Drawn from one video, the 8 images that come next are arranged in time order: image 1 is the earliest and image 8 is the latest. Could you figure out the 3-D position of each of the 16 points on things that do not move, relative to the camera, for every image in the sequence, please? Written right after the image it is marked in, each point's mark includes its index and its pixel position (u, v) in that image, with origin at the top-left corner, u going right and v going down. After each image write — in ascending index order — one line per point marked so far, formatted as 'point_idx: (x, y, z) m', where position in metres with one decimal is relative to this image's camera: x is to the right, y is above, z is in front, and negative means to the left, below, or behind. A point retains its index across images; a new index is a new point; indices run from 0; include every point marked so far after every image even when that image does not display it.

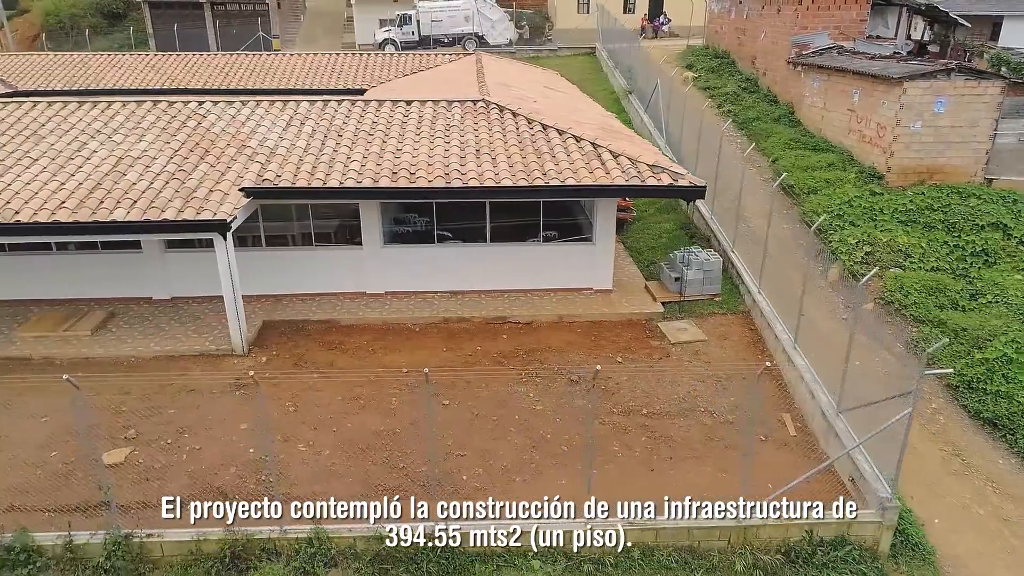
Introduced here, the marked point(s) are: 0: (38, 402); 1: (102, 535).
0: (-5.9, -1.5, +9.2) m
1: (-3.9, -2.4, +7.1) m
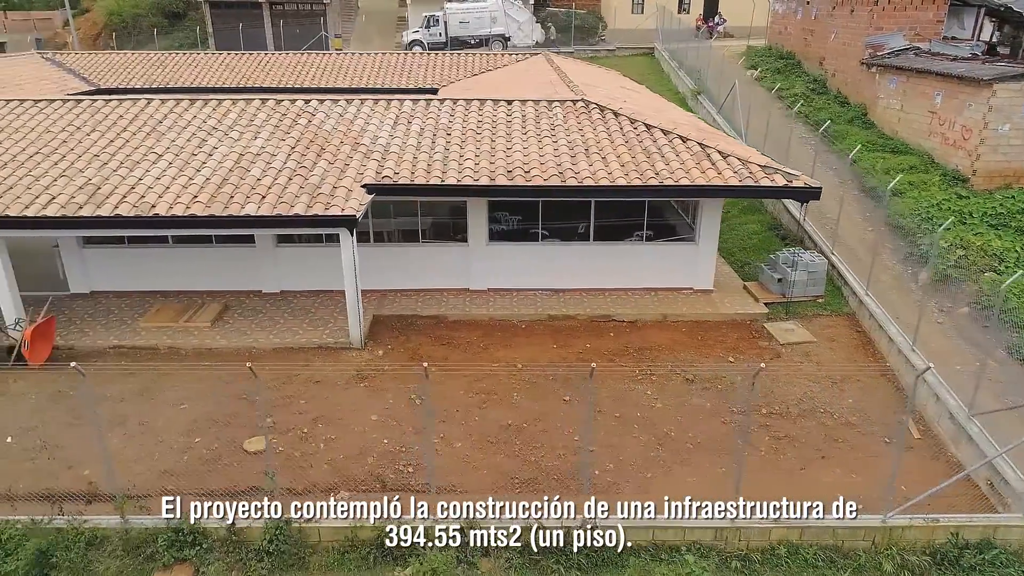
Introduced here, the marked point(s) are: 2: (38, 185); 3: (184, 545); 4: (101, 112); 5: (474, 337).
0: (-4.3, -1.3, +9.5) m
1: (-2.5, -2.3, +7.3) m
2: (-6.6, +1.4, +10.2) m
3: (-3.2, -2.5, +7.1) m
4: (-6.9, +3.0, +12.5) m
5: (-0.6, -0.7, +11.0) m
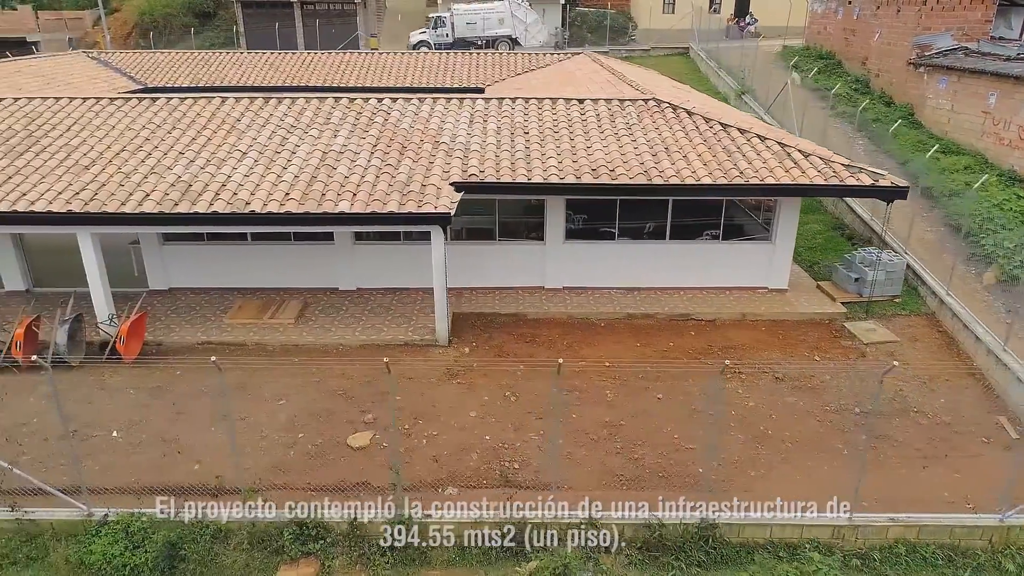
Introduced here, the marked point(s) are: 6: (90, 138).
0: (-3.1, -1.3, +9.6) m
1: (-1.3, -2.3, +7.4) m
2: (-5.4, +1.5, +10.3) m
3: (-2.0, -2.4, +7.2) m
4: (-5.7, +3.0, +12.5) m
5: (+0.7, -0.7, +11.1) m
6: (-6.6, +2.4, +11.6) m
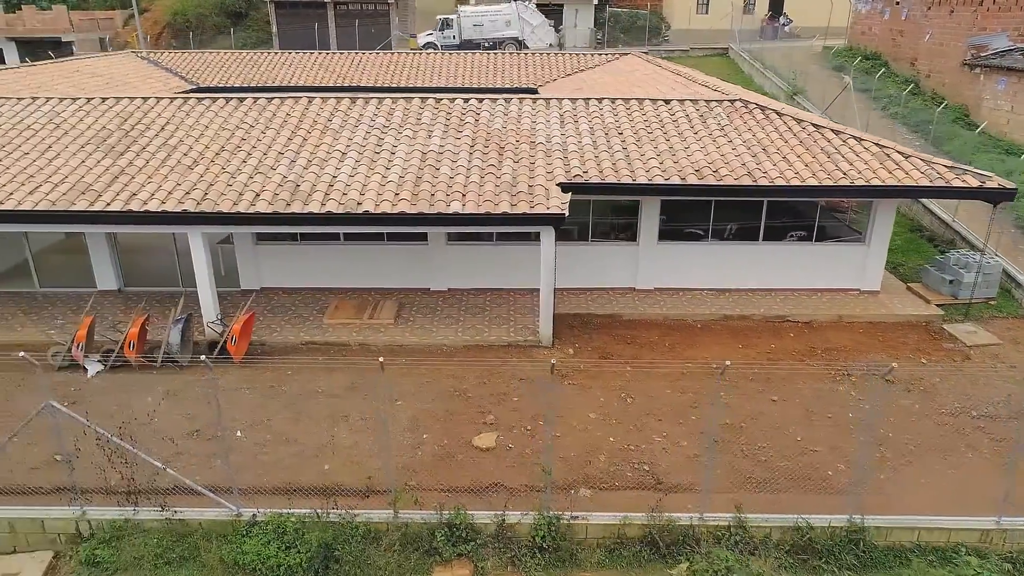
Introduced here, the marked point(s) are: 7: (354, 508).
0: (-1.6, -1.3, +9.6) m
1: (+0.2, -2.3, +7.4) m
2: (-3.9, +1.5, +10.3) m
3: (-0.5, -2.4, +7.2) m
4: (-4.1, +3.0, +12.6) m
5: (+2.2, -0.7, +11.0) m
6: (-5.1, +2.4, +11.6) m
7: (-1.6, -2.2, +7.4) m
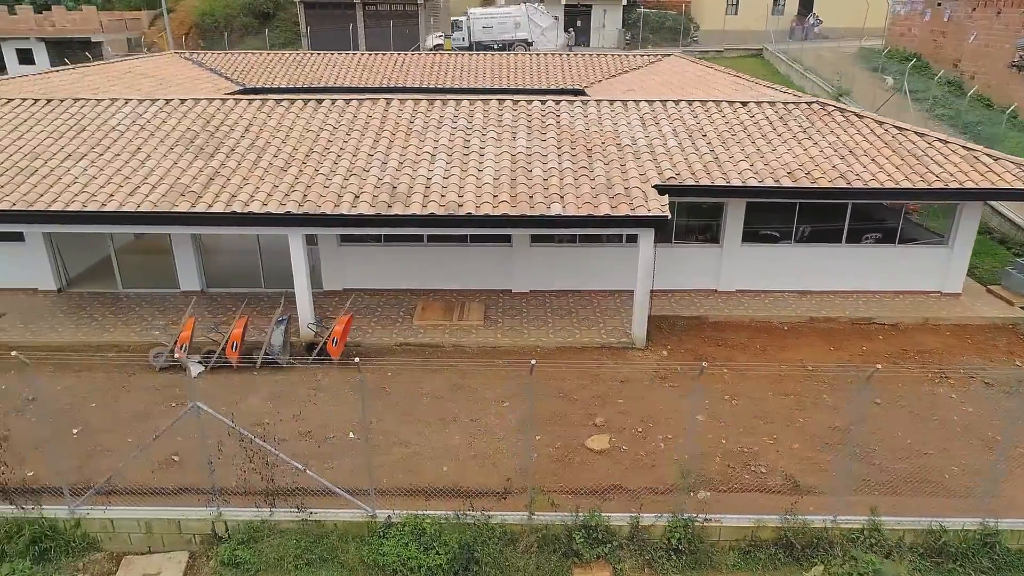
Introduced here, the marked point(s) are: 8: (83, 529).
0: (-0.3, -1.3, +9.6) m
1: (+1.5, -2.3, +7.4) m
2: (-2.5, +1.5, +10.3) m
3: (+0.8, -2.5, +7.2) m
4: (-2.8, +3.0, +12.6) m
5: (+3.5, -0.8, +11.1) m
6: (-3.8, +2.3, +11.6) m
7: (-0.2, -2.2, +7.4) m
8: (-4.3, -2.4, +7.3) m
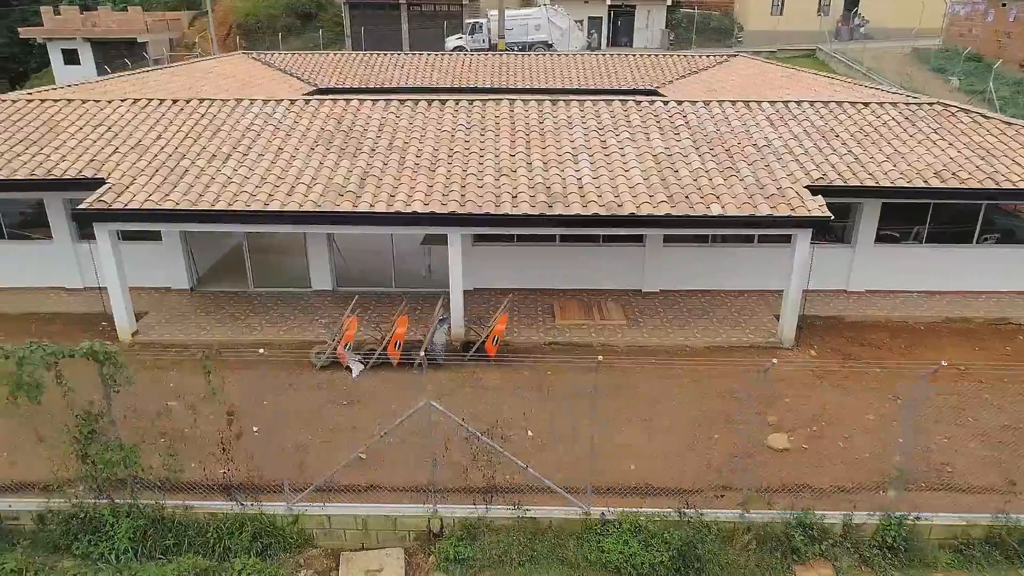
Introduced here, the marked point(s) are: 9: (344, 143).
0: (+1.9, -1.3, +9.6) m
1: (+3.7, -2.3, +7.4) m
2: (-0.4, +1.5, +10.4) m
3: (+2.9, -2.5, +7.2) m
4: (-0.6, +3.0, +12.7) m
5: (+5.7, -0.8, +11.1) m
6: (-1.6, +2.3, +11.7) m
7: (+1.9, -2.2, +7.5) m
8: (-2.1, -2.4, +7.3) m
9: (-2.7, +2.3, +11.6) m
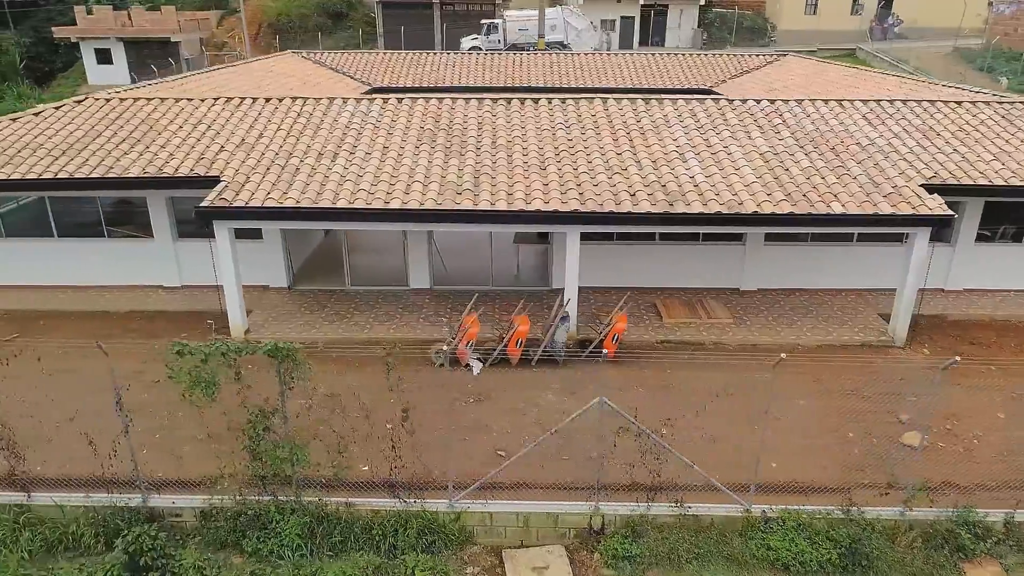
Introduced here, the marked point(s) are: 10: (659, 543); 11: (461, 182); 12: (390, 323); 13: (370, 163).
0: (+3.5, -1.3, +9.6) m
1: (+5.3, -2.3, +7.4) m
2: (+1.3, +1.5, +10.4) m
3: (+4.6, -2.4, +7.2) m
4: (+1.0, +3.1, +12.7) m
5: (+7.3, -0.7, +11.1) m
6: (0.0, +2.4, +11.7) m
7: (+3.5, -2.2, +7.5) m
8: (-0.5, -2.3, +7.4) m
9: (-1.0, +2.3, +11.6) m
10: (+1.4, -2.5, +7.2) m
11: (-0.7, +1.5, +10.5) m
12: (-1.9, -0.5, +11.2) m
13: (-2.1, +1.9, +11.0) m
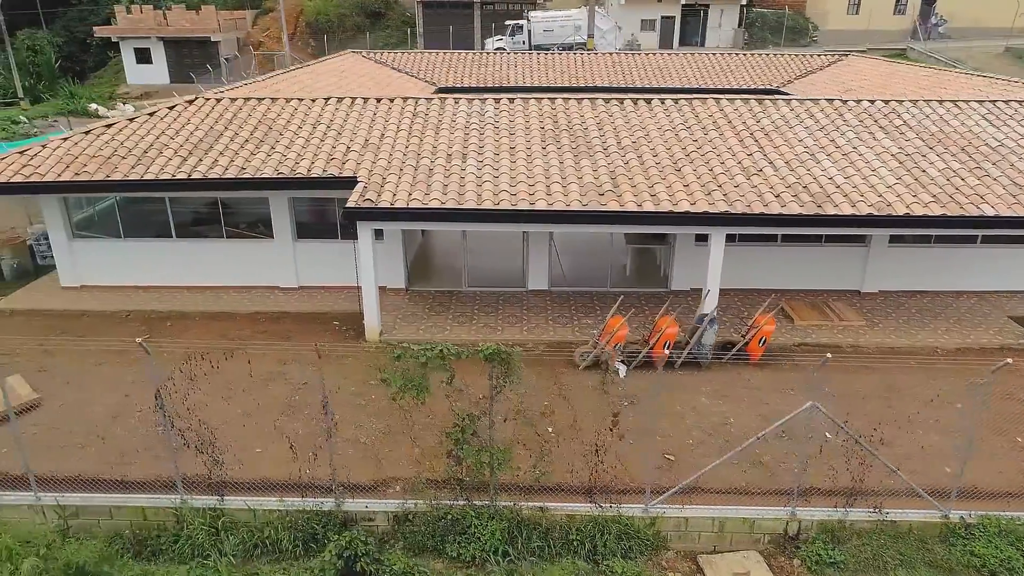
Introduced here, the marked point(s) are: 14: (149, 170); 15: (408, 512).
0: (+5.5, -1.3, +9.5) m
1: (+7.2, -2.3, +7.3) m
2: (+3.2, +1.5, +10.3) m
3: (+6.5, -2.5, +7.1) m
4: (+3.0, +3.0, +12.6) m
5: (+9.2, -0.8, +11.0) m
6: (+2.0, +2.4, +11.6) m
7: (+5.4, -2.2, +7.4) m
8: (+1.4, -2.4, +7.3) m
9: (+0.9, +2.3, +11.5) m
10: (+3.4, -2.5, +7.1) m
11: (+1.2, +1.5, +10.4) m
12: (+0.1, -0.6, +11.1) m
13: (-0.2, +1.9, +10.9) m
14: (-5.3, +1.7, +10.7) m
15: (-1.0, -2.2, +7.2) m
